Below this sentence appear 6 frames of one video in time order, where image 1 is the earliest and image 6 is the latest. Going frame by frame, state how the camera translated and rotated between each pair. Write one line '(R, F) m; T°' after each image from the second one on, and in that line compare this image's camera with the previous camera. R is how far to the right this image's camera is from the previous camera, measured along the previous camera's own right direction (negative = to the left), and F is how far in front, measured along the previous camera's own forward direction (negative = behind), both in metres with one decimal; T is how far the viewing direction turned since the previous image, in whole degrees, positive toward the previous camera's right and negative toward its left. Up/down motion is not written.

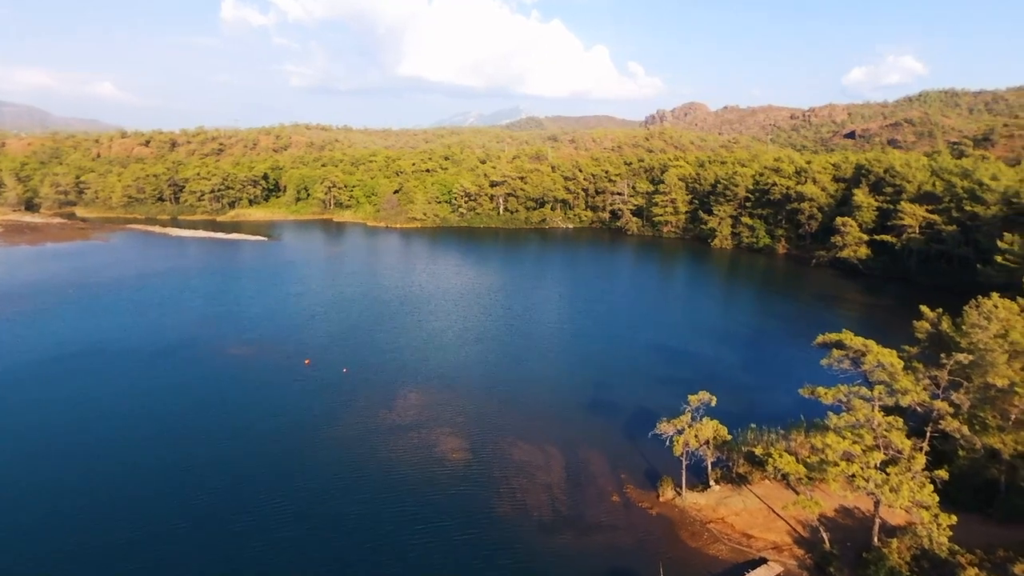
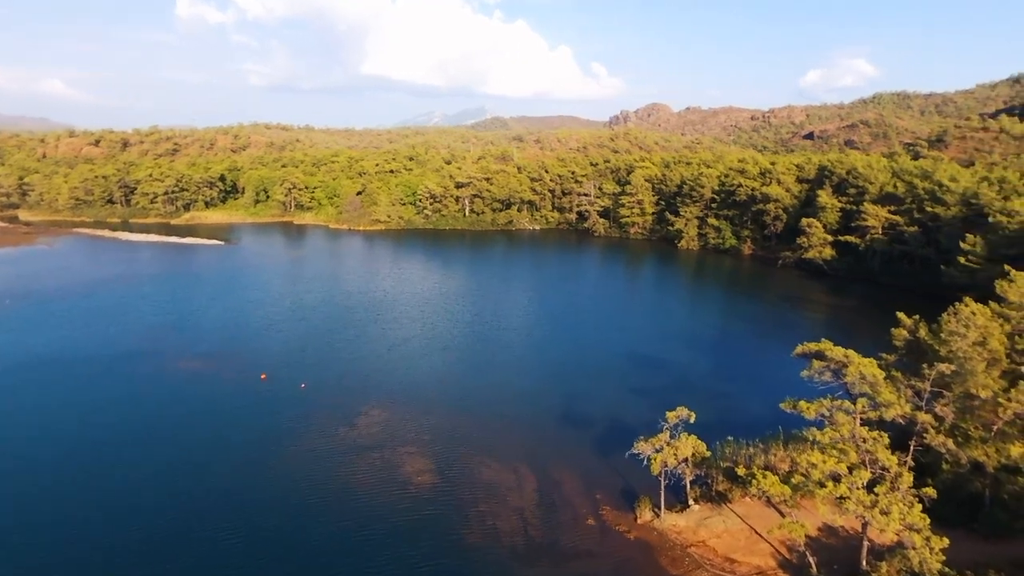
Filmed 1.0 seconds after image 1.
(0.0, +1.3) m; +3°
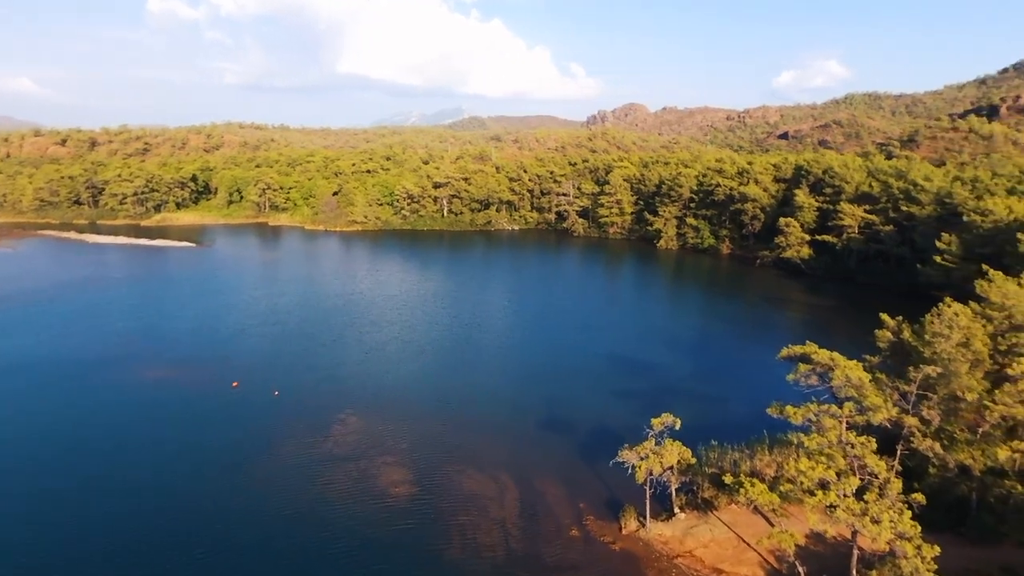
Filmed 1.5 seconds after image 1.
(0.0, +0.7) m; +2°
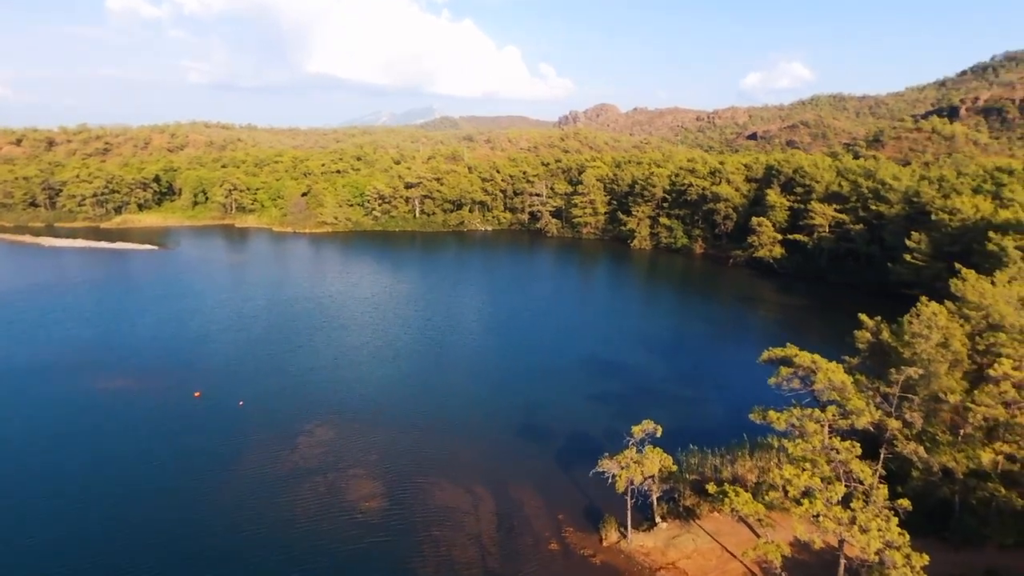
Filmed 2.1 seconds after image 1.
(0.0, +0.8) m; +2°
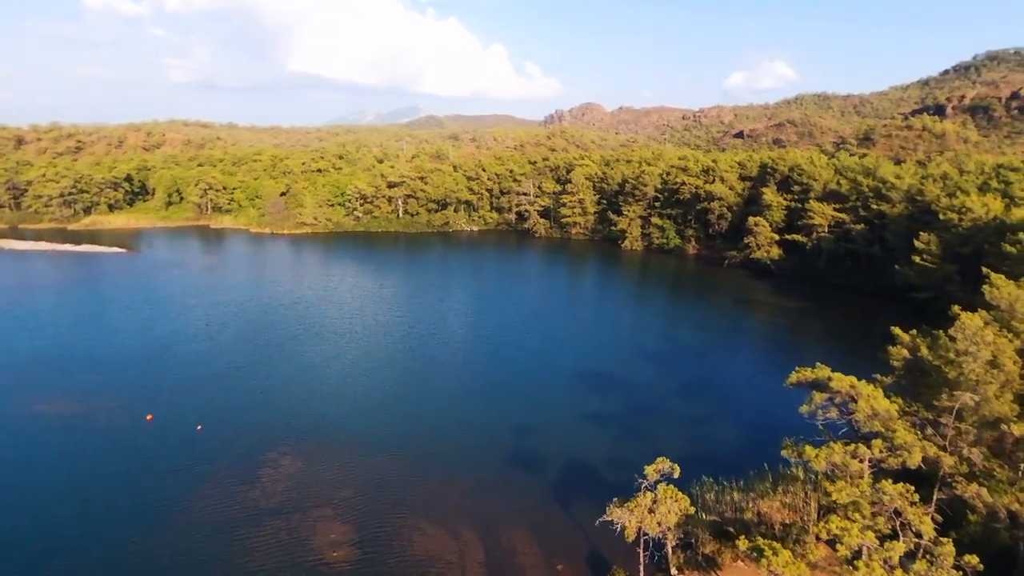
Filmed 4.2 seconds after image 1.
(-0.1, +2.9) m; +1°
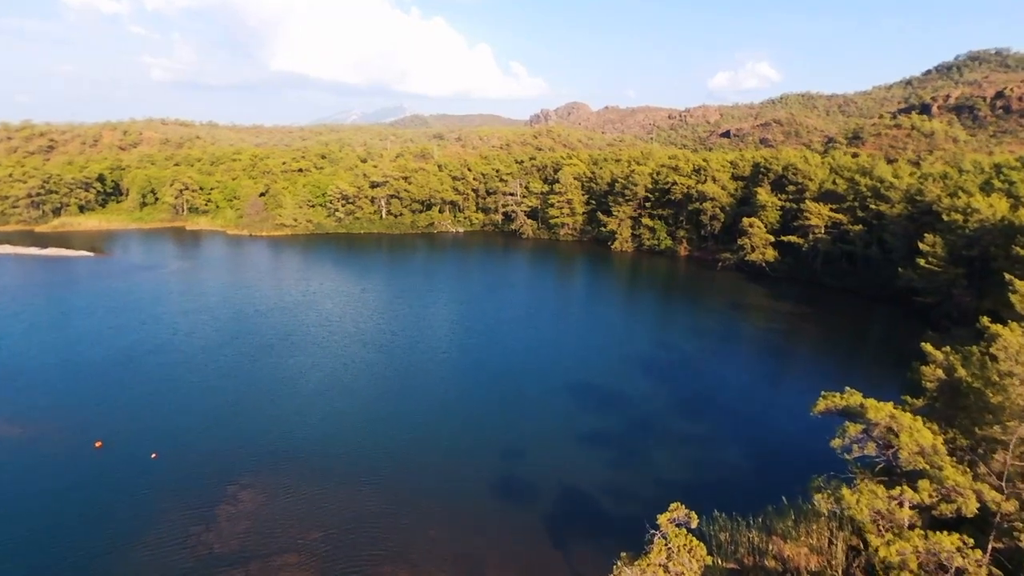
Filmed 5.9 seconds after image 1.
(-0.1, +2.3) m; +1°
